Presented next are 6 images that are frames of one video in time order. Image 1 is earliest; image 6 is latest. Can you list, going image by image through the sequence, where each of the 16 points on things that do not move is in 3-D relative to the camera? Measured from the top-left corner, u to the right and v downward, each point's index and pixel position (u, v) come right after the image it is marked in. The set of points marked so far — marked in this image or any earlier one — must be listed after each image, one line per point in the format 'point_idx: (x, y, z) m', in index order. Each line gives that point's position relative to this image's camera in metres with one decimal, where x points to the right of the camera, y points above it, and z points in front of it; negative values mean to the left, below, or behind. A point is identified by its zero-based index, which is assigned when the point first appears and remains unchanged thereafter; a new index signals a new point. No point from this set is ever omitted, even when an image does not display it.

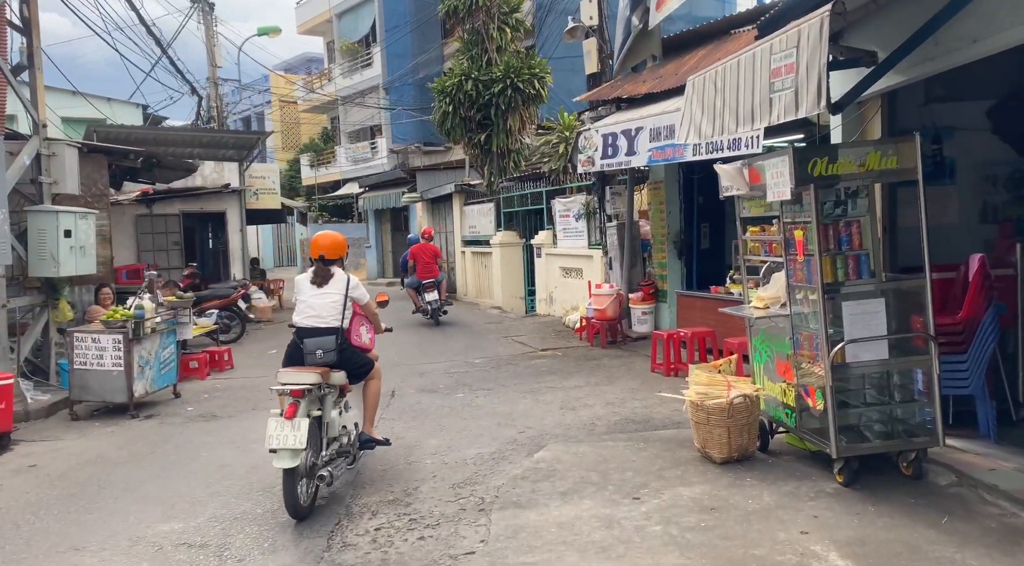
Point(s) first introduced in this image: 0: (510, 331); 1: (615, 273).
0: (0.0, -0.7, +12.9) m
1: (+1.4, +0.1, +11.4) m
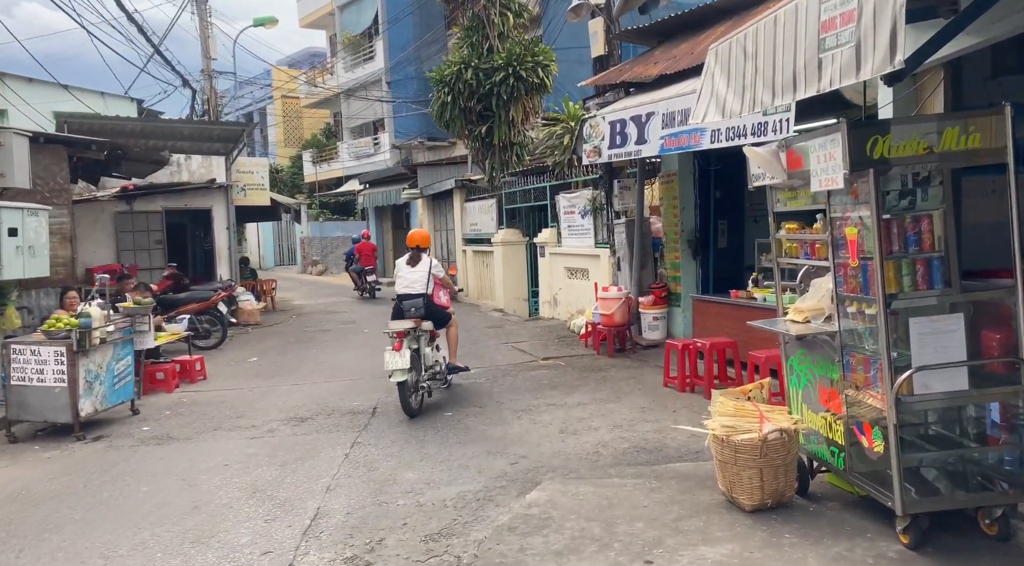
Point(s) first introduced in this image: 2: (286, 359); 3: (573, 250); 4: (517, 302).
0: (0.0, -0.7, +12.0) m
1: (+1.3, +0.1, +10.5) m
2: (-2.9, -1.0, +11.0) m
3: (+0.9, +0.5, +12.6) m
4: (+0.1, -0.3, +15.6) m
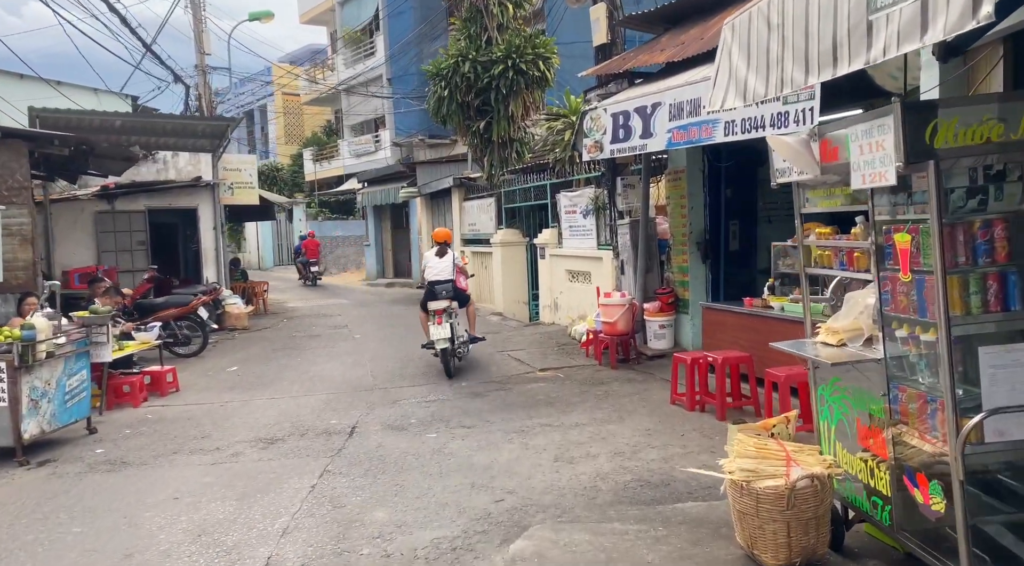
0: (-0.1, -0.8, +11.3) m
1: (+1.3, 0.0, +9.8) m
2: (-2.9, -1.0, +10.3) m
3: (+0.9, +0.4, +11.9) m
4: (+0.1, -0.4, +14.9) m
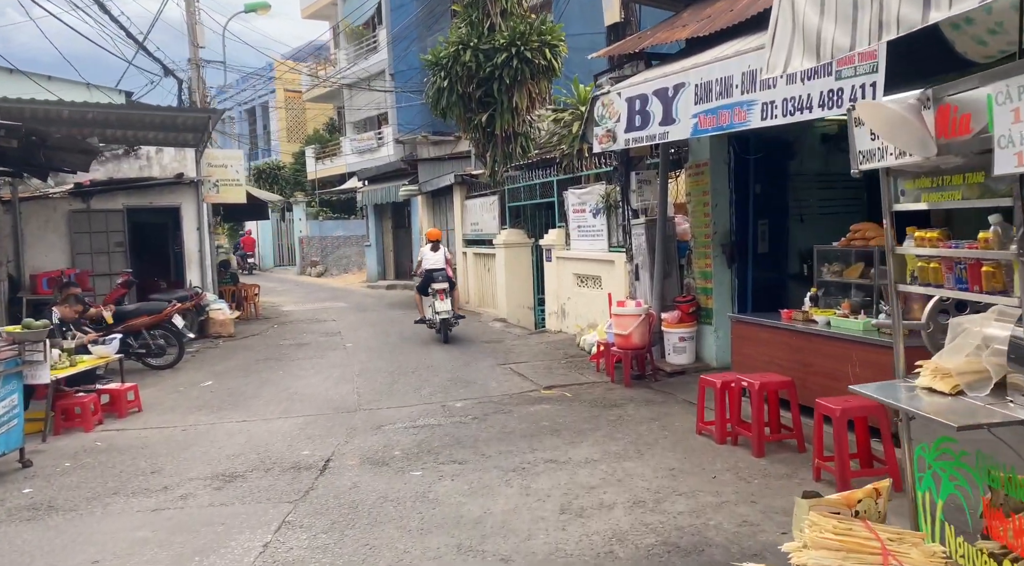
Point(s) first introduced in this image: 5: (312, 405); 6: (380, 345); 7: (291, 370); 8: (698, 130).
0: (0.0, -0.9, +10.4) m
1: (+1.3, 0.0, +8.8) m
2: (-2.9, -1.1, +9.4) m
3: (+0.9, +0.4, +10.9) m
4: (+0.1, -0.4, +13.9) m
5: (-1.9, -1.1, +8.0) m
6: (-1.8, -0.9, +11.9) m
7: (-2.6, -1.0, +10.1) m
8: (+1.3, +1.1, +6.2) m
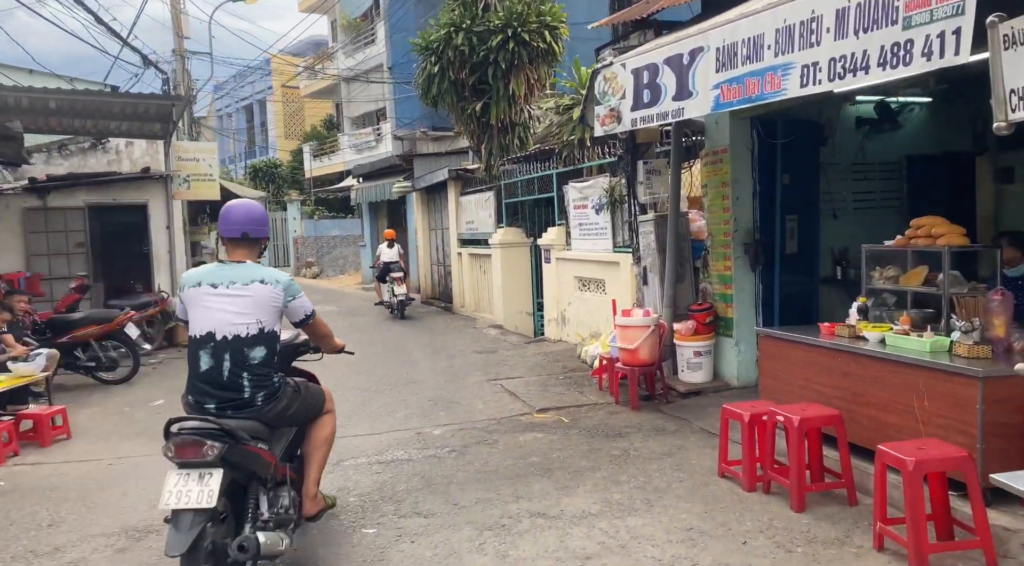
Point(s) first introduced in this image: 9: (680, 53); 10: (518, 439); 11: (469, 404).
0: (-0.1, -0.9, +9.2) m
1: (+1.2, -0.1, +7.7) m
2: (-3.0, -1.1, +8.3) m
3: (+0.8, +0.3, +9.8) m
4: (+0.1, -0.5, +12.8) m
5: (-2.0, -1.2, +6.9) m
6: (-1.9, -0.9, +10.9) m
7: (-2.7, -1.1, +9.0) m
8: (+1.2, +1.0, +5.0) m
9: (+1.0, +1.4, +5.4) m
10: (0.0, -1.1, +6.1) m
11: (-0.4, -1.0, +7.4) m
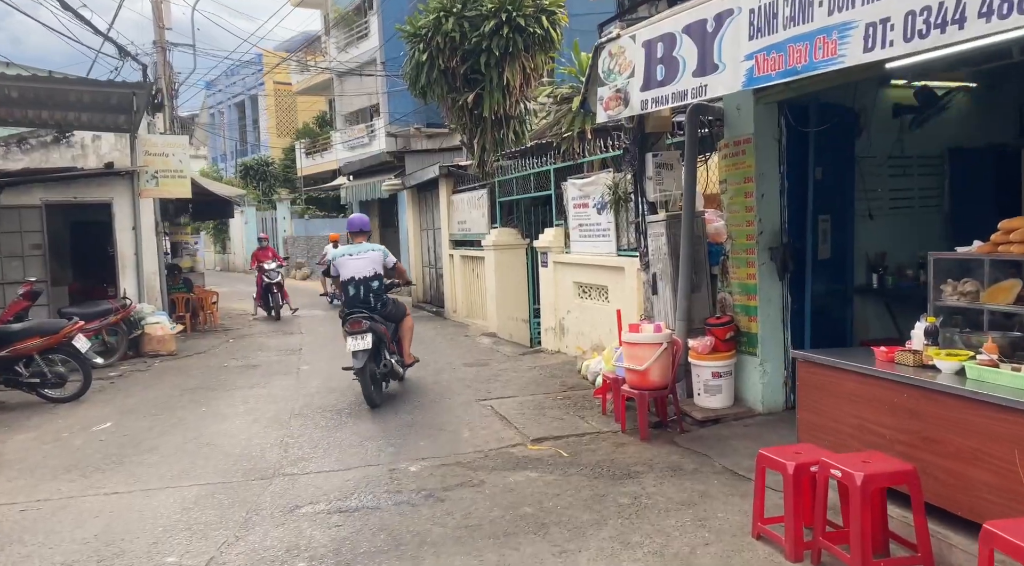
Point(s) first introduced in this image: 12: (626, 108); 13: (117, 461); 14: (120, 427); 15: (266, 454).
0: (-0.2, -1.0, +8.3) m
1: (+1.2, -0.1, +6.7) m
2: (-3.0, -1.2, +7.3) m
3: (+0.8, +0.2, +8.9) m
4: (0.0, -0.6, +11.9) m
5: (-2.0, -1.2, +6.0) m
6: (-2.0, -1.0, +9.9) m
7: (-2.7, -1.1, +8.1) m
8: (+1.2, +1.0, +4.1) m
9: (+1.0, +1.4, +4.4) m
10: (0.0, -1.2, +5.2) m
11: (-0.4, -1.1, +6.4) m
12: (+0.7, +1.1, +5.3) m
13: (-2.8, -1.3, +6.1) m
14: (-3.3, -1.2, +7.2) m
15: (-1.8, -1.2, +6.1) m
